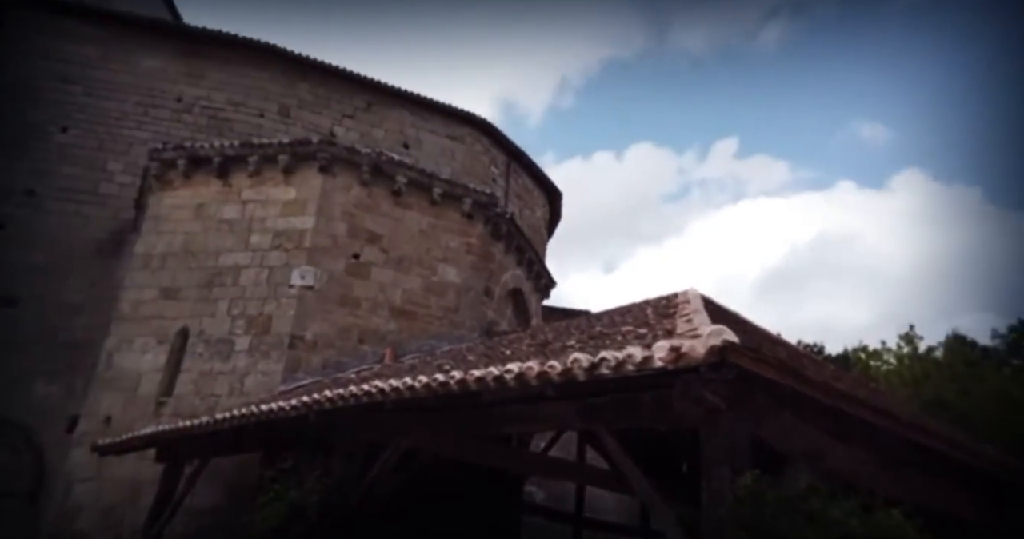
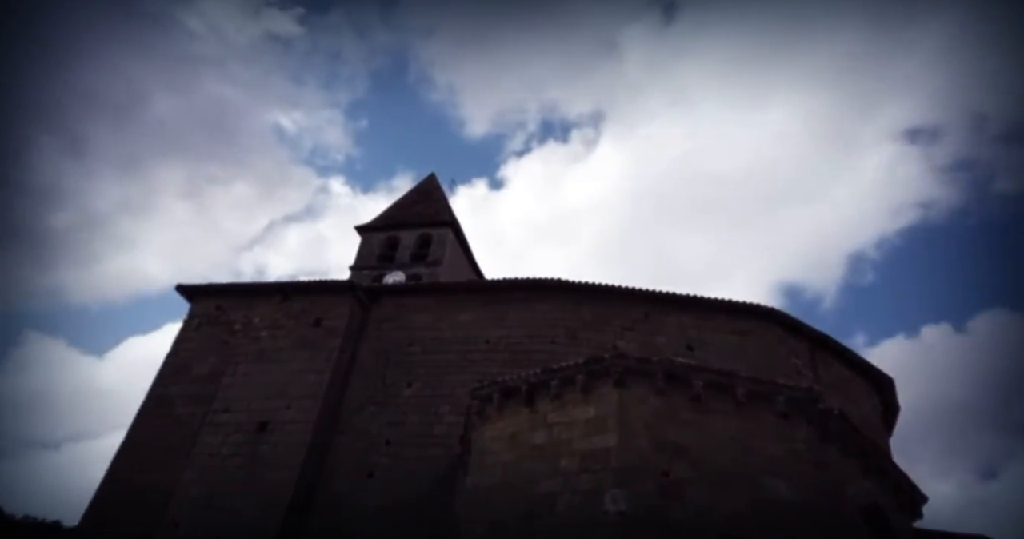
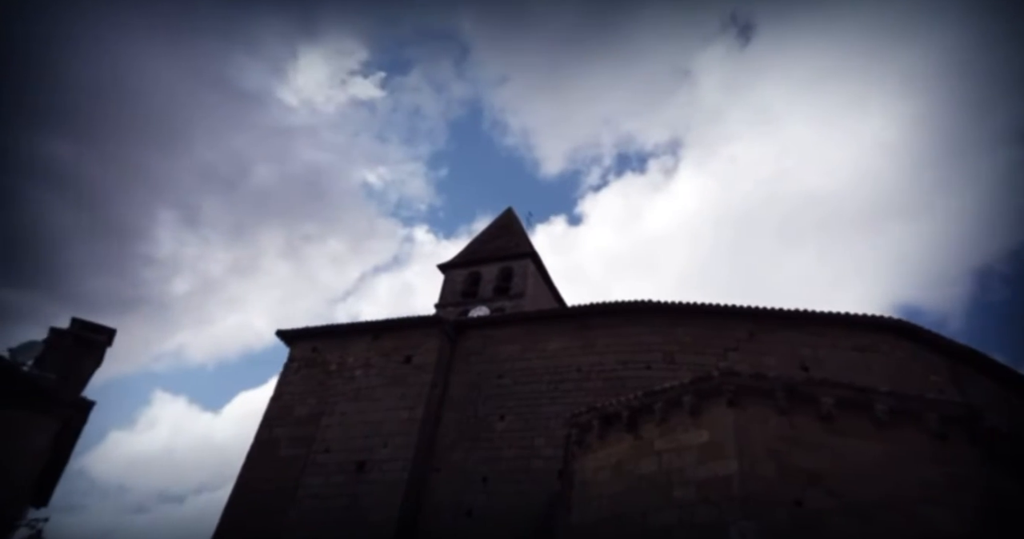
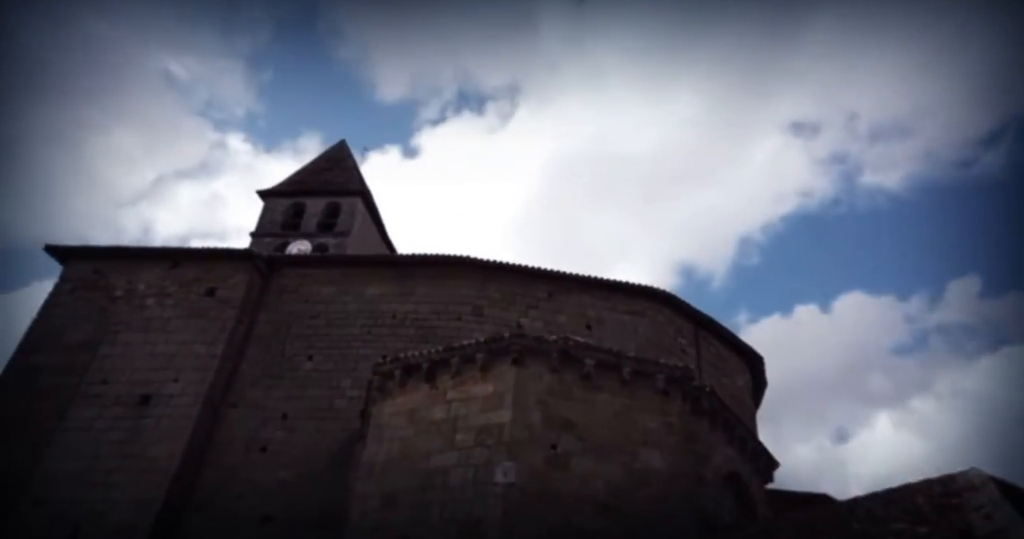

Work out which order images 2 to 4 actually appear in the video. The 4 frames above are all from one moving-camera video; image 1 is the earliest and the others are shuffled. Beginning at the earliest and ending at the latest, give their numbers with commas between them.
4, 2, 3
